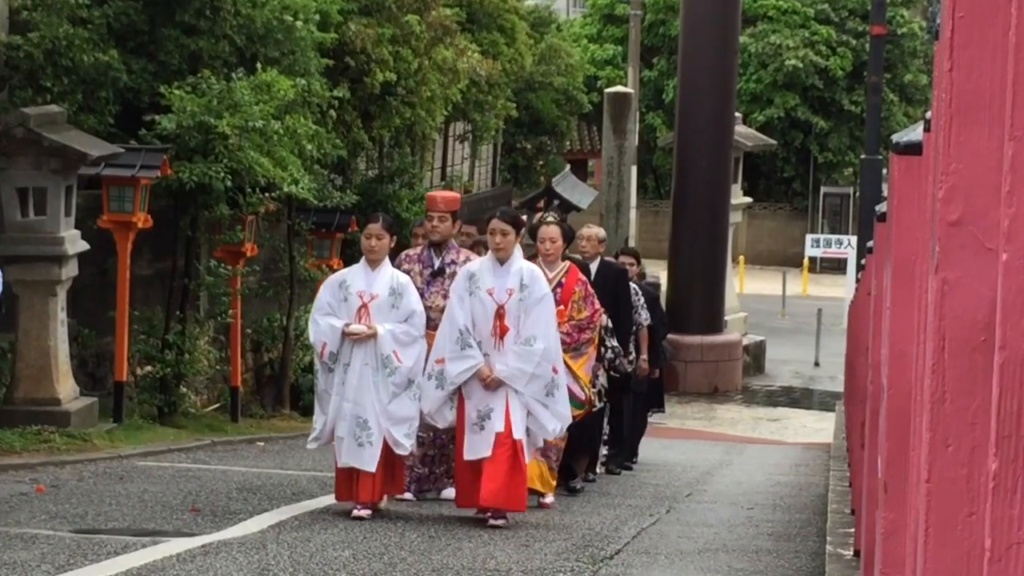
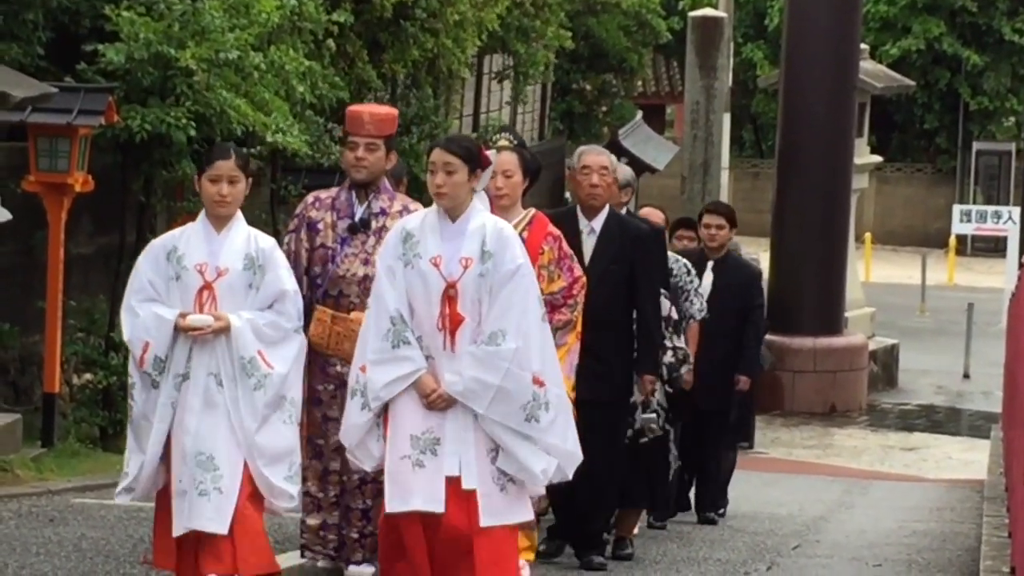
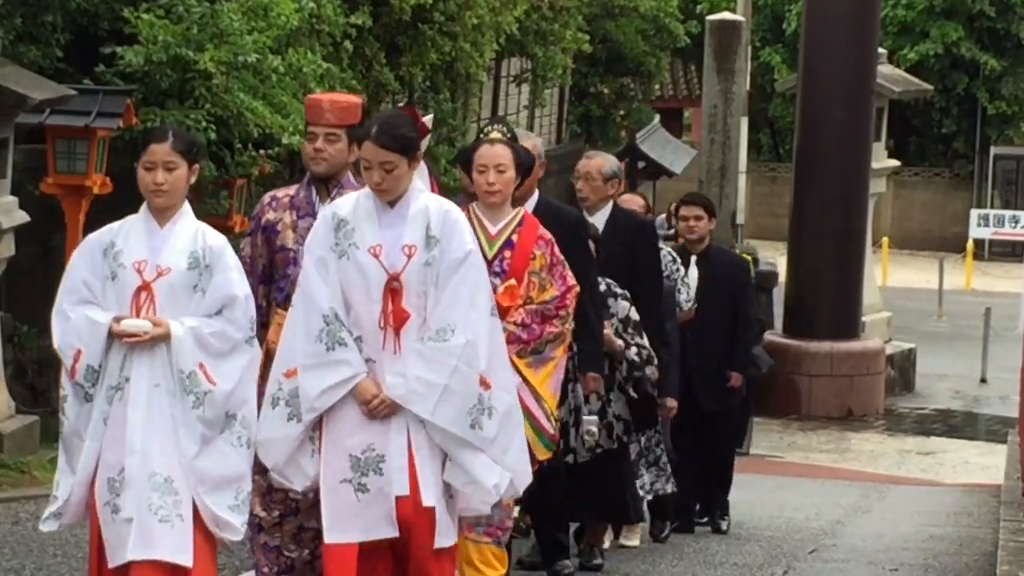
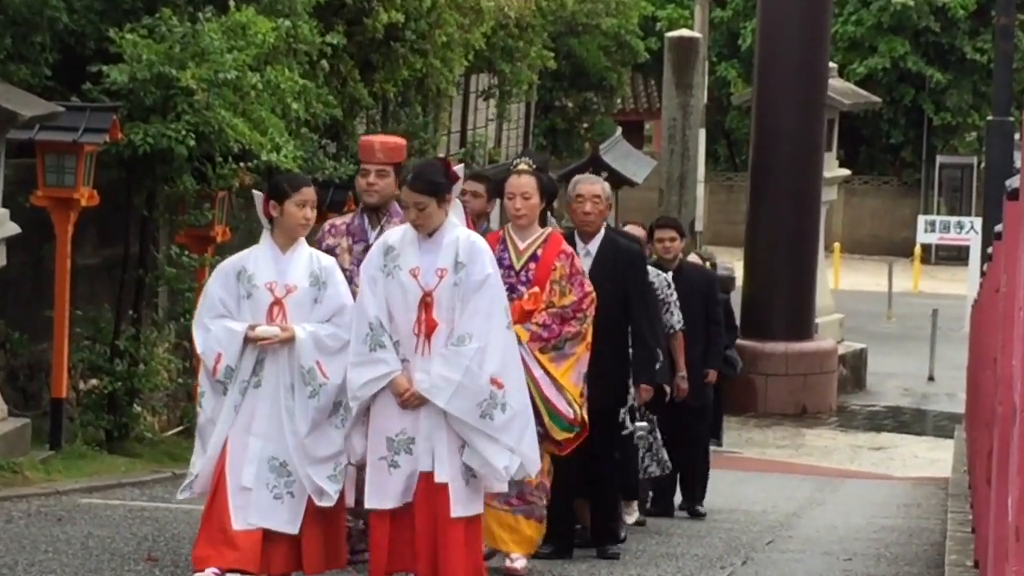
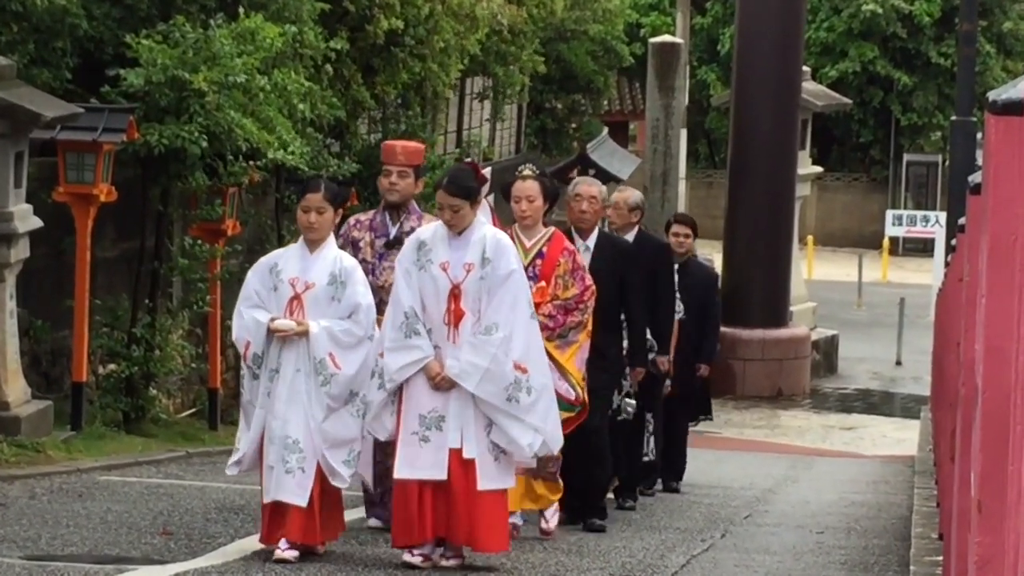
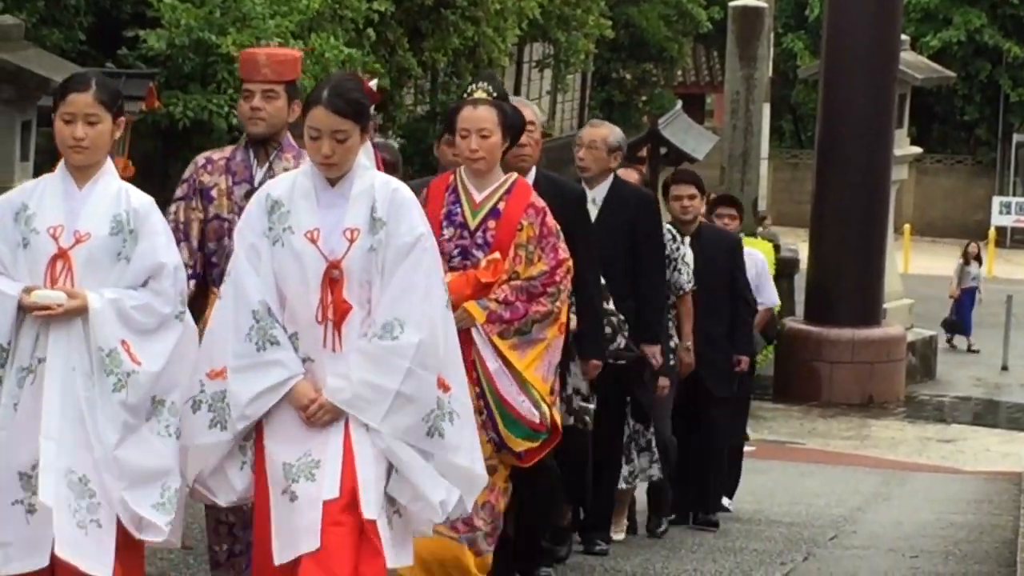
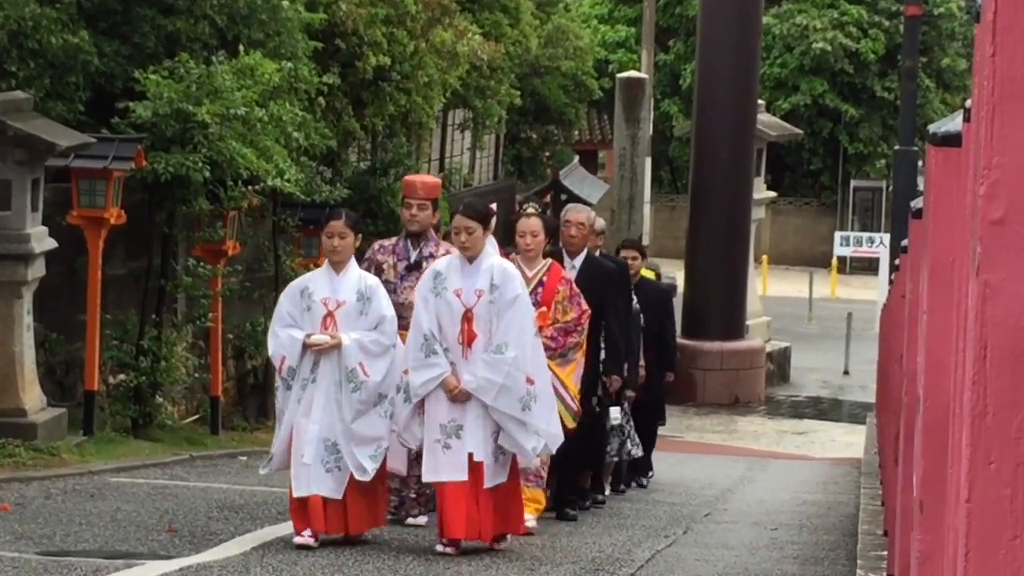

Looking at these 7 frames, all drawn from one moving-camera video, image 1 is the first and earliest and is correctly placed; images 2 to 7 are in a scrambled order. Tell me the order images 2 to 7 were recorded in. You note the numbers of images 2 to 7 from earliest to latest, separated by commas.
7, 5, 4, 2, 3, 6
